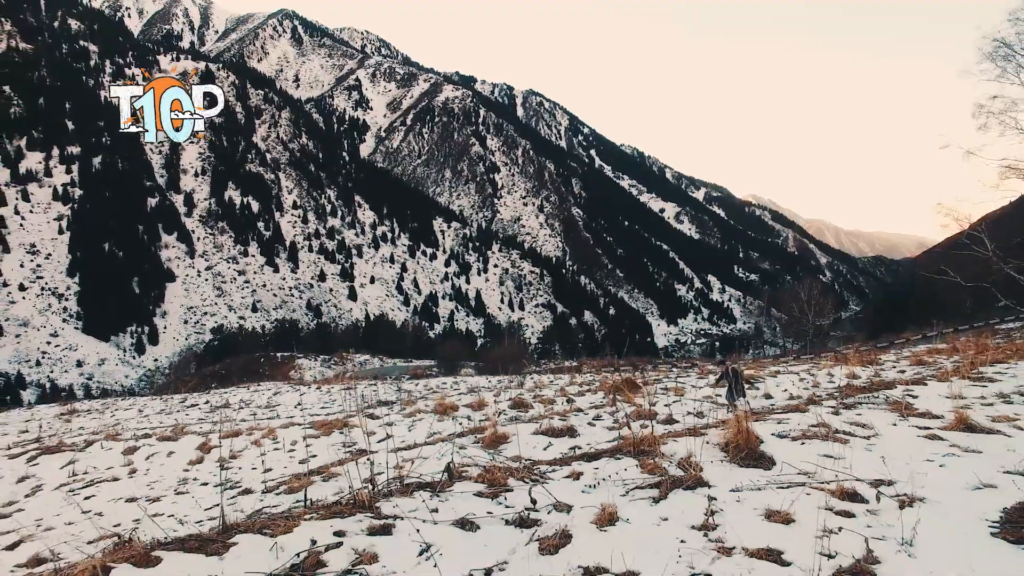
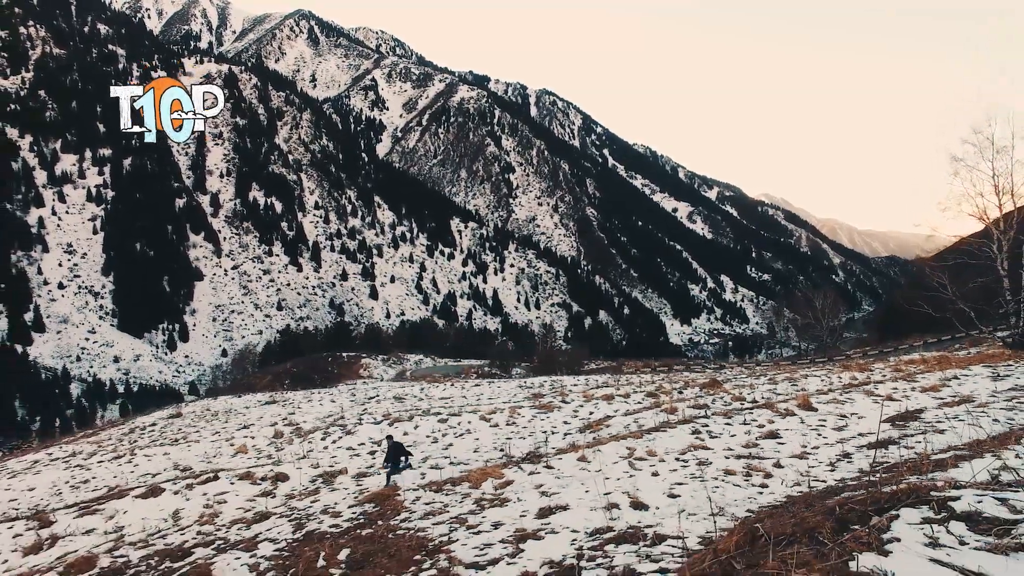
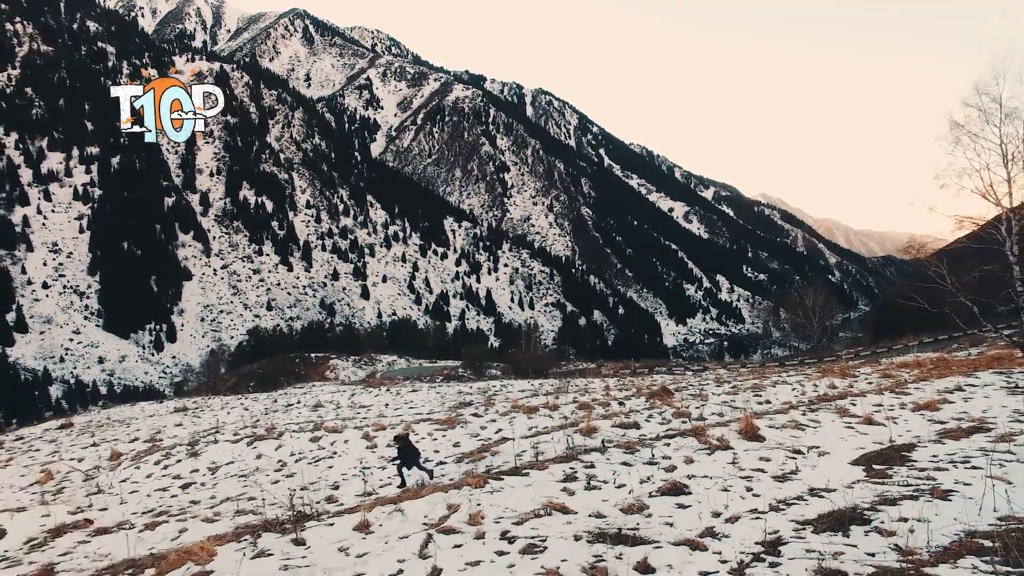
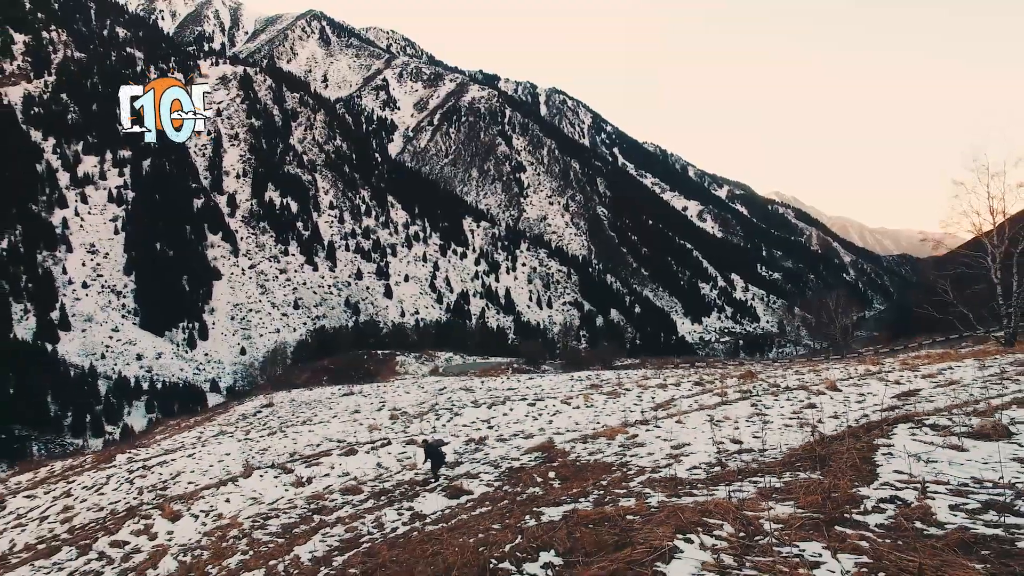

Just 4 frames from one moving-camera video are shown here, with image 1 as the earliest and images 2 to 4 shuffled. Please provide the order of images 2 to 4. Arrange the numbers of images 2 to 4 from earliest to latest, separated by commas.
3, 2, 4
